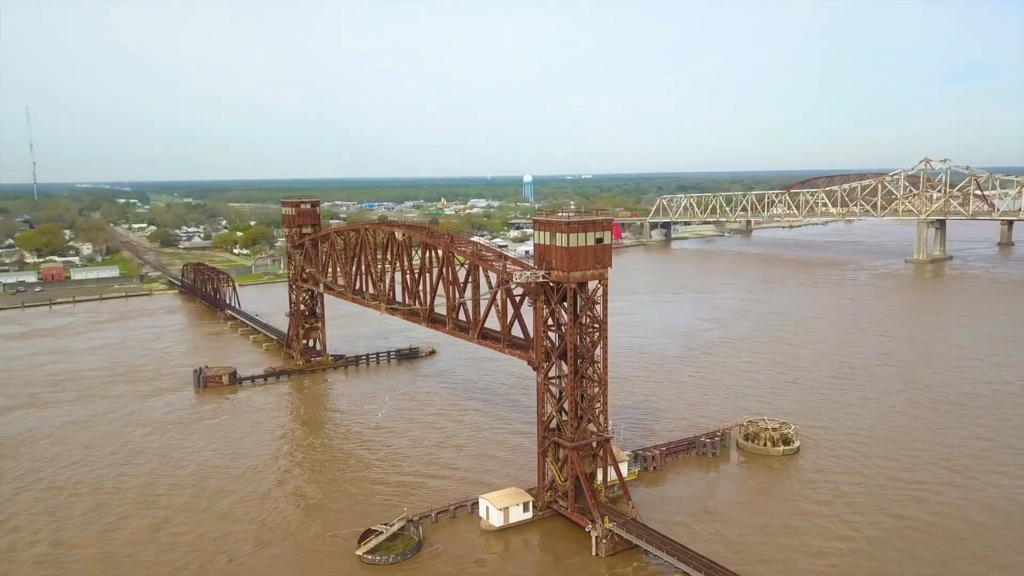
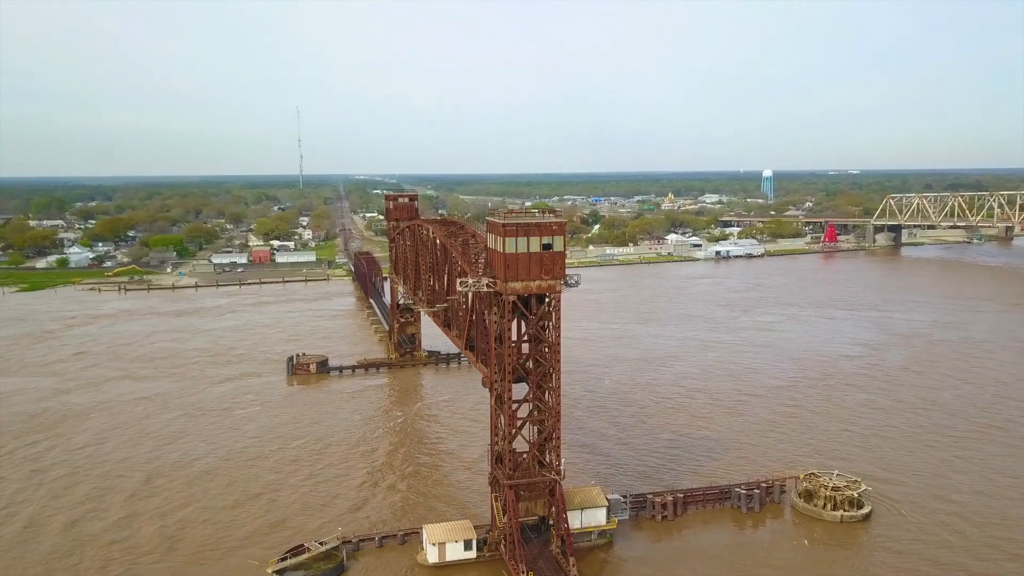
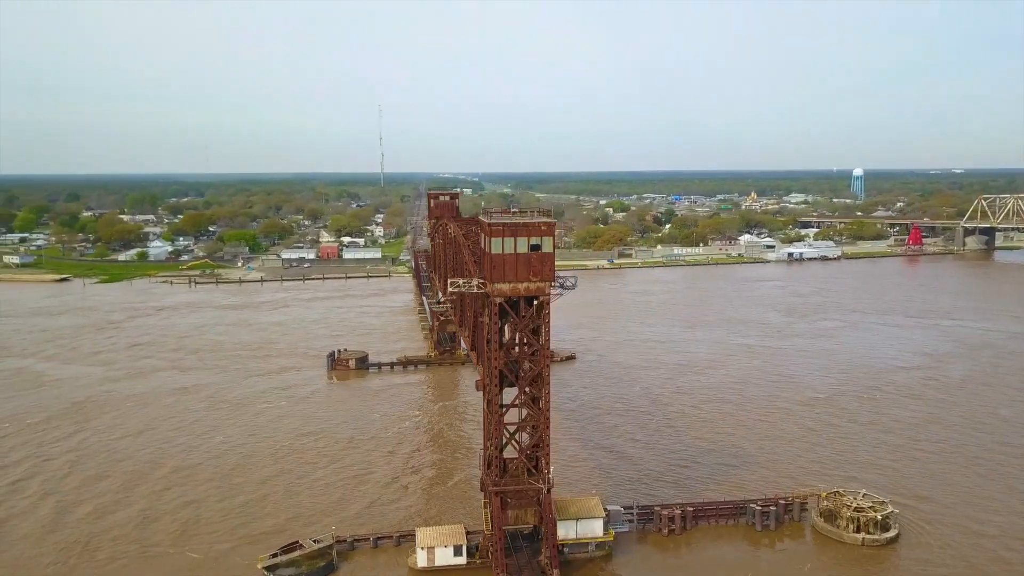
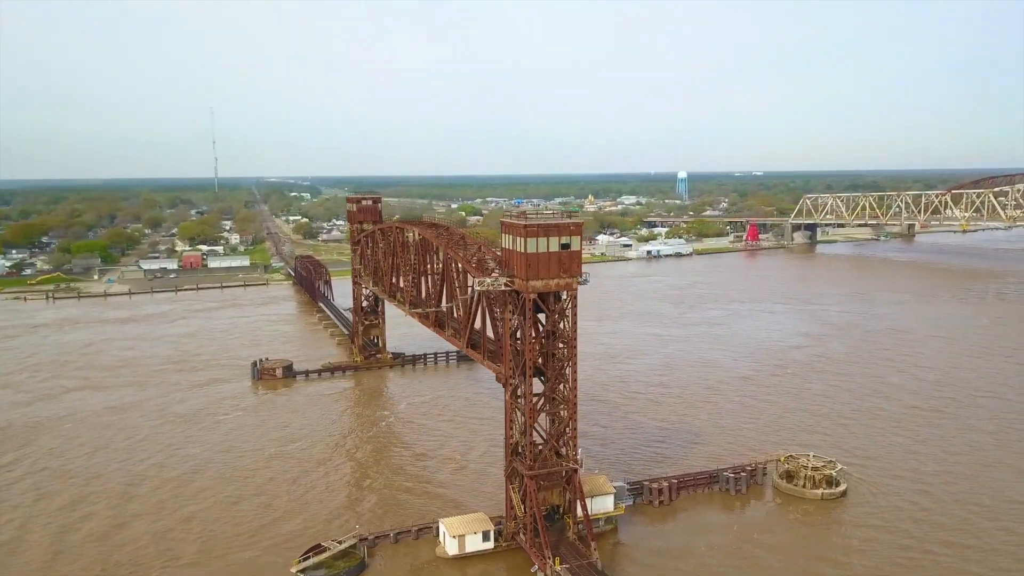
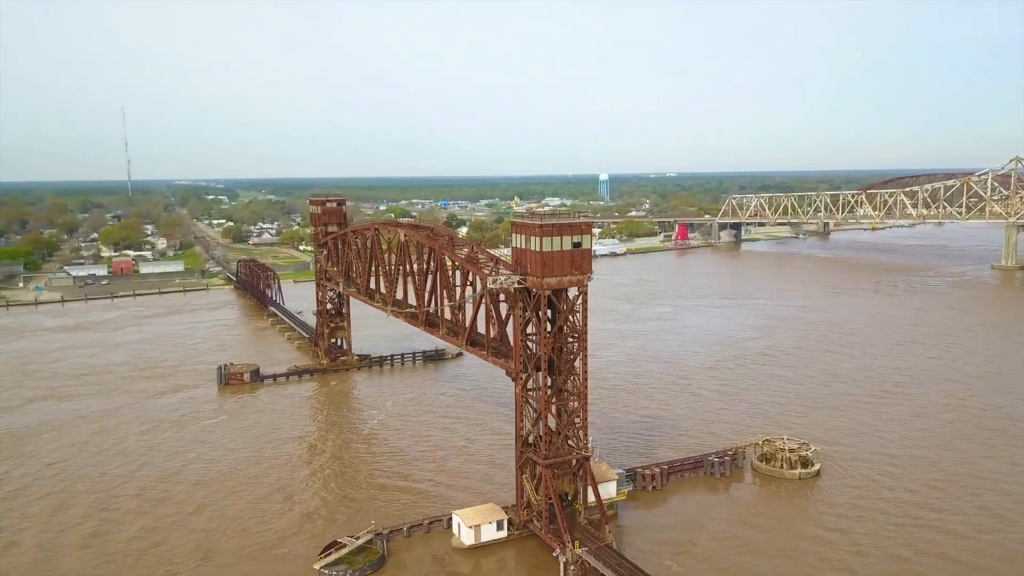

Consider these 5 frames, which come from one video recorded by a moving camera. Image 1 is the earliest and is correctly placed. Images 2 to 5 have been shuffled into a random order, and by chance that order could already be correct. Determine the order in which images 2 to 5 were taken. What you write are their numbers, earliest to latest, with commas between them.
5, 4, 2, 3
